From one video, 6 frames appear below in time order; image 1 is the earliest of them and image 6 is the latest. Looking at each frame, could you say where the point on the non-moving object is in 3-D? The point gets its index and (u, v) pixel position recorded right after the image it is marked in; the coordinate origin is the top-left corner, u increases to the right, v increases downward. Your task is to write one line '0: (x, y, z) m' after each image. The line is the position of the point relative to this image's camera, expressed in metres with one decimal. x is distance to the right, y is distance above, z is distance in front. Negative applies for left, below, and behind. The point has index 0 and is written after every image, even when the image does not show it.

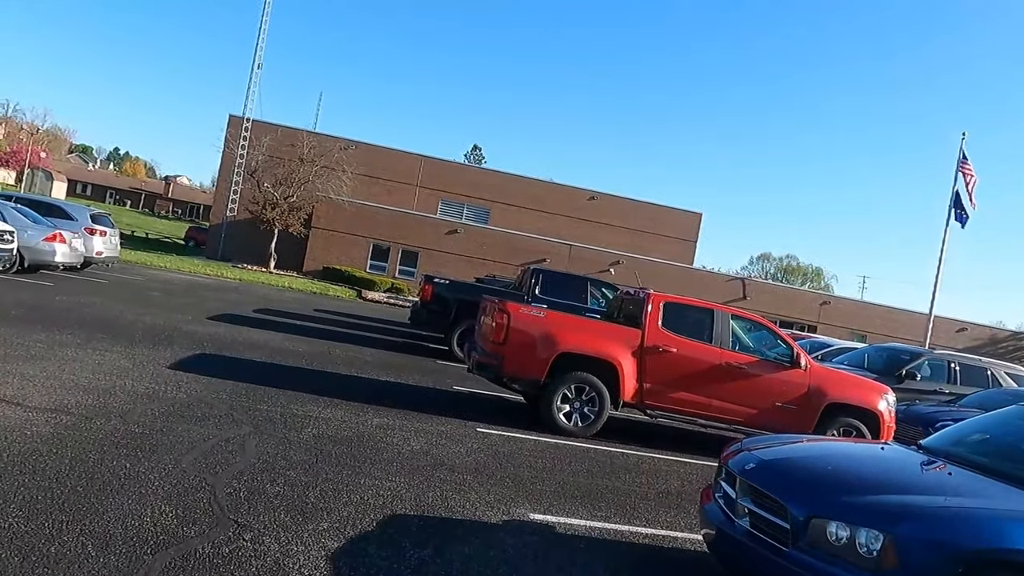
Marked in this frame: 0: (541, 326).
0: (+0.3, -0.4, +8.5) m
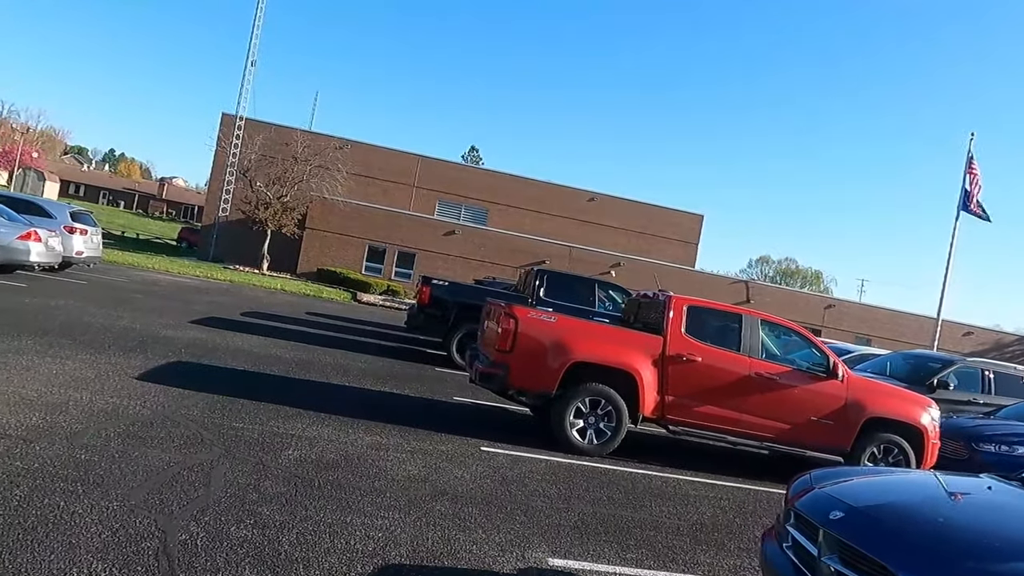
0: (+0.4, -0.4, +7.7) m
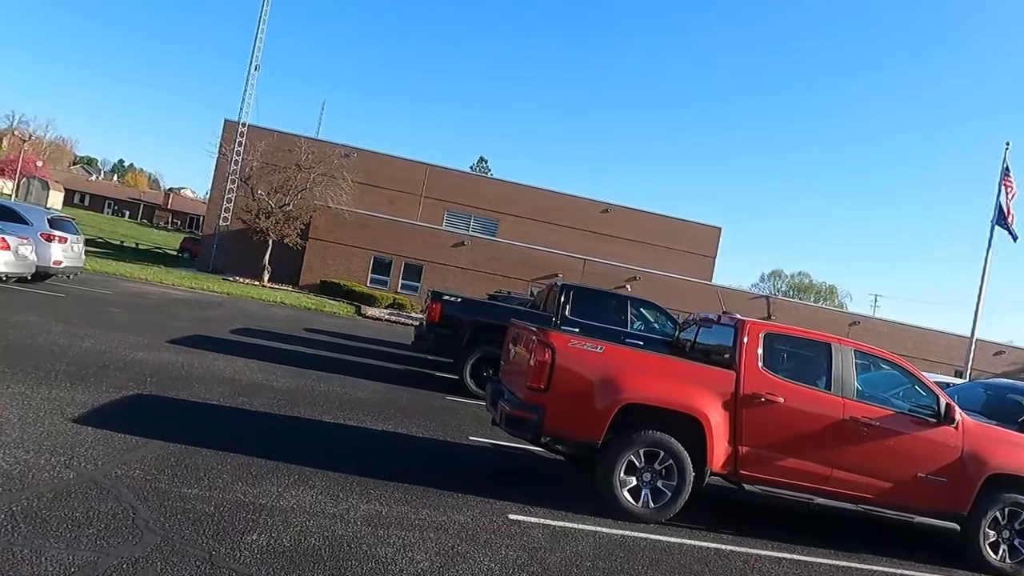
0: (+0.7, -0.6, +6.1) m
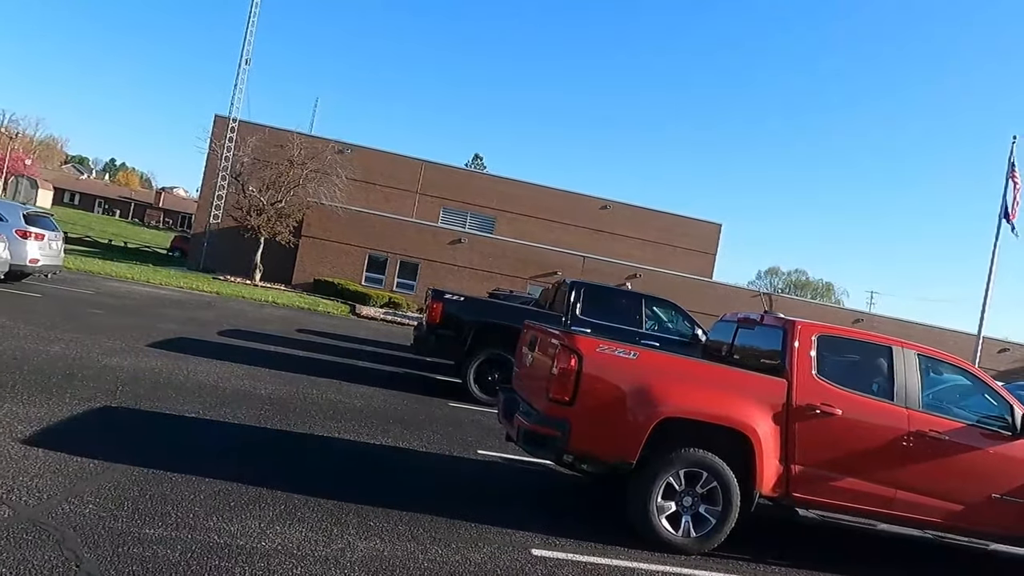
0: (+0.8, -0.6, +5.3) m
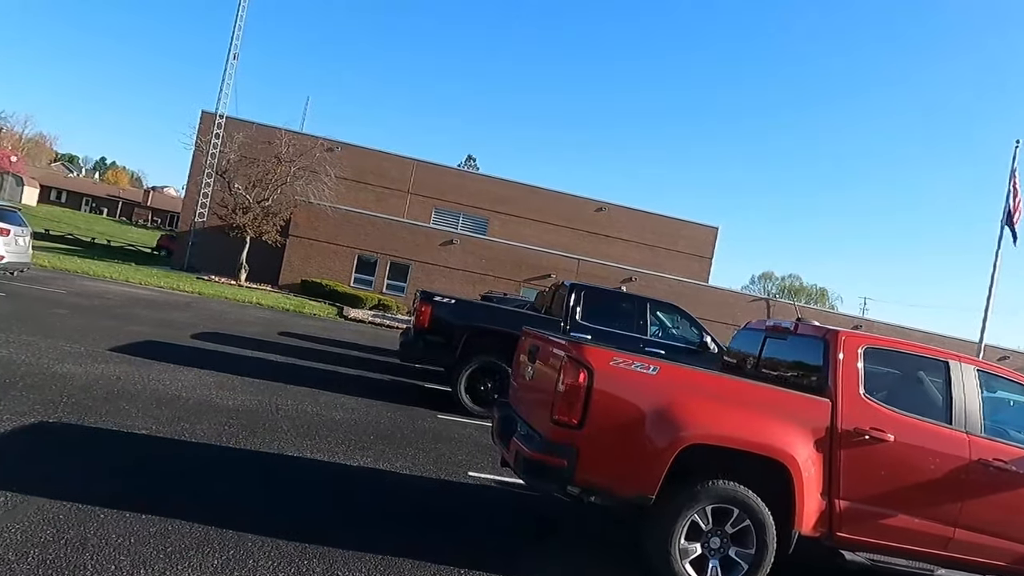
0: (+0.8, -0.6, +4.5) m
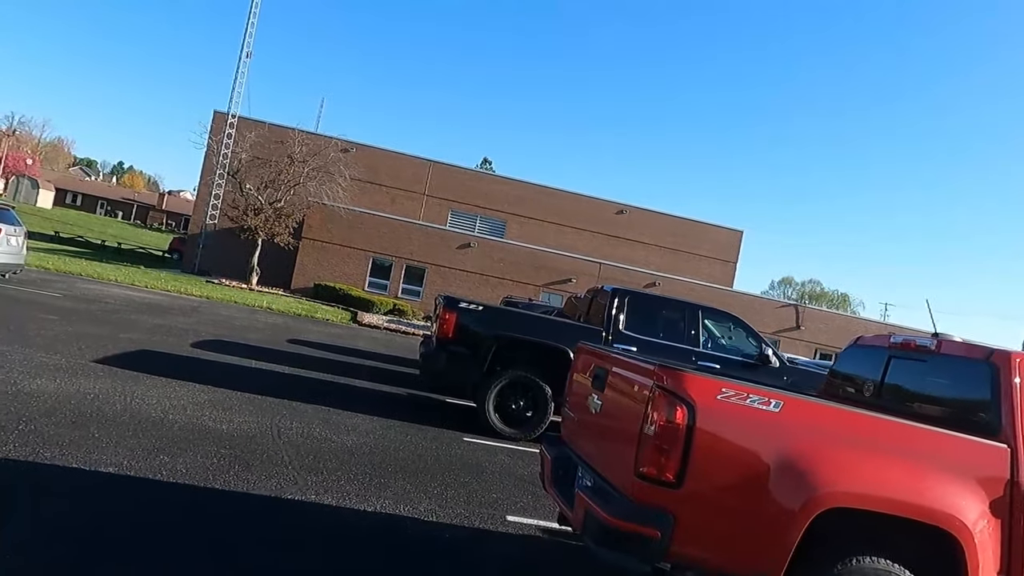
0: (+1.1, -0.6, +3.3) m
